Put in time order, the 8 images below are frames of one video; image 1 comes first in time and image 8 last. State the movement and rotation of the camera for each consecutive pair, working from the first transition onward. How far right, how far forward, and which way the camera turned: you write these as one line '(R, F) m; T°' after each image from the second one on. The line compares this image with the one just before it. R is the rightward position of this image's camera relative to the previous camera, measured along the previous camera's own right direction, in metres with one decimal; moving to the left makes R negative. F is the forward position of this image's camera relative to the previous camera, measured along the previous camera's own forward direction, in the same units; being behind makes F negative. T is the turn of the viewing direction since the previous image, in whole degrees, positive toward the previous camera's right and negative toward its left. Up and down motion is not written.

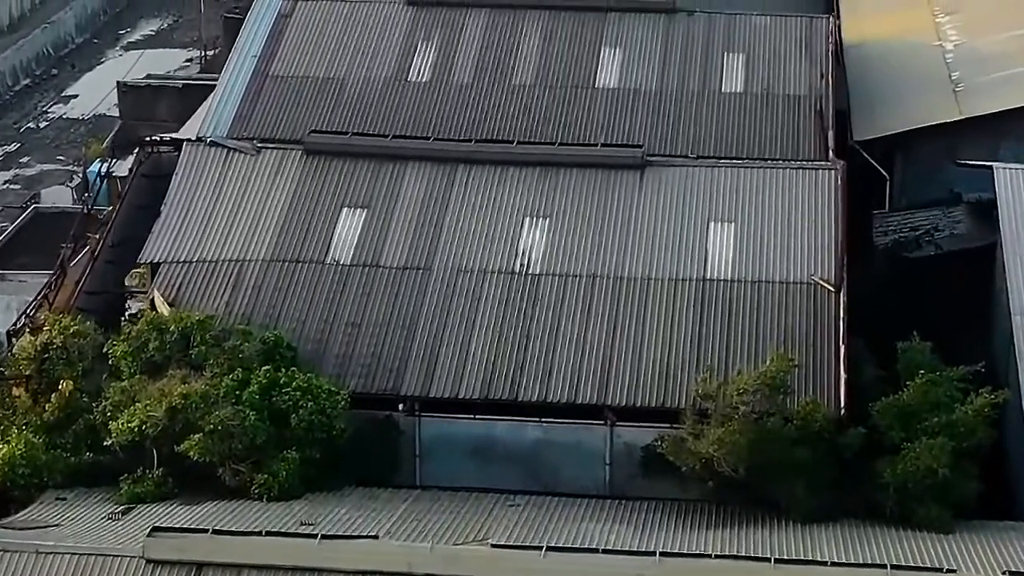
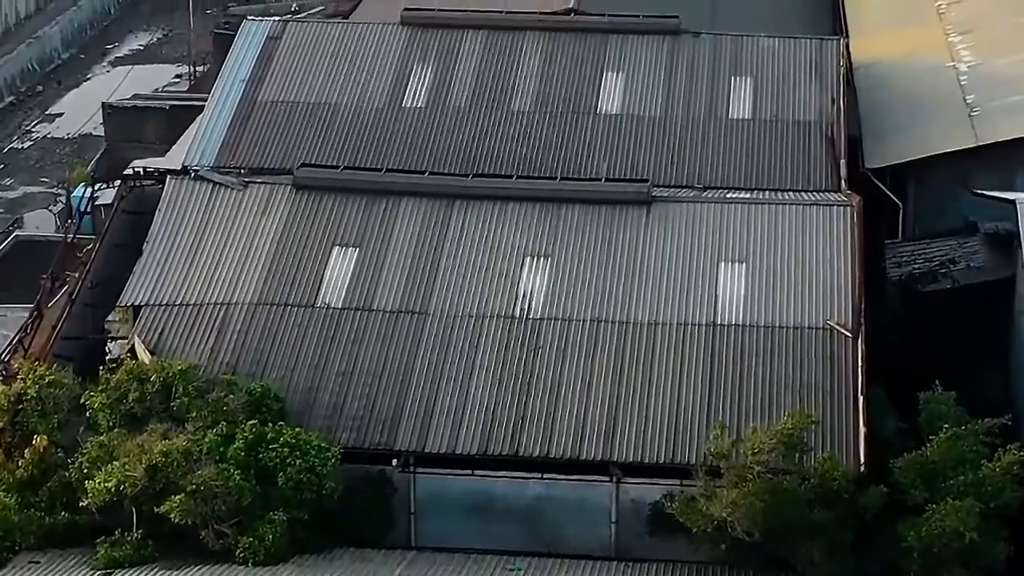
(0.0, +1.0) m; 0°
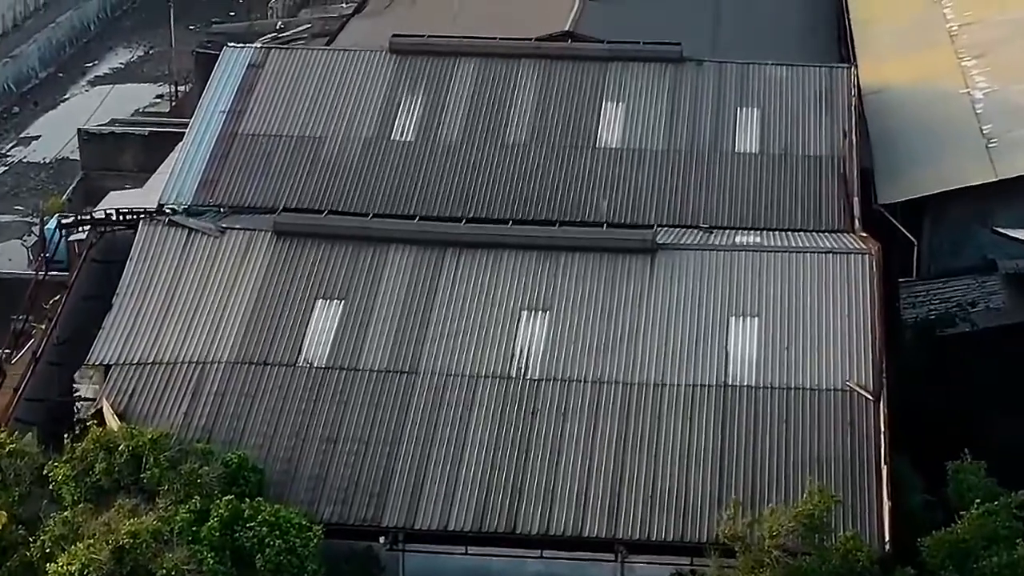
(0.0, +1.3) m; 0°
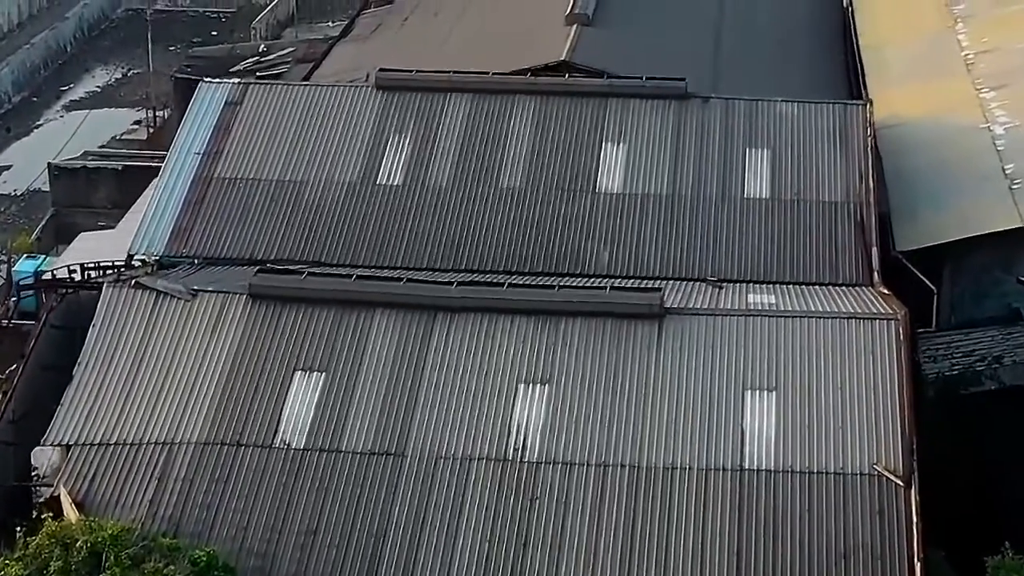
(0.0, +1.5) m; 0°
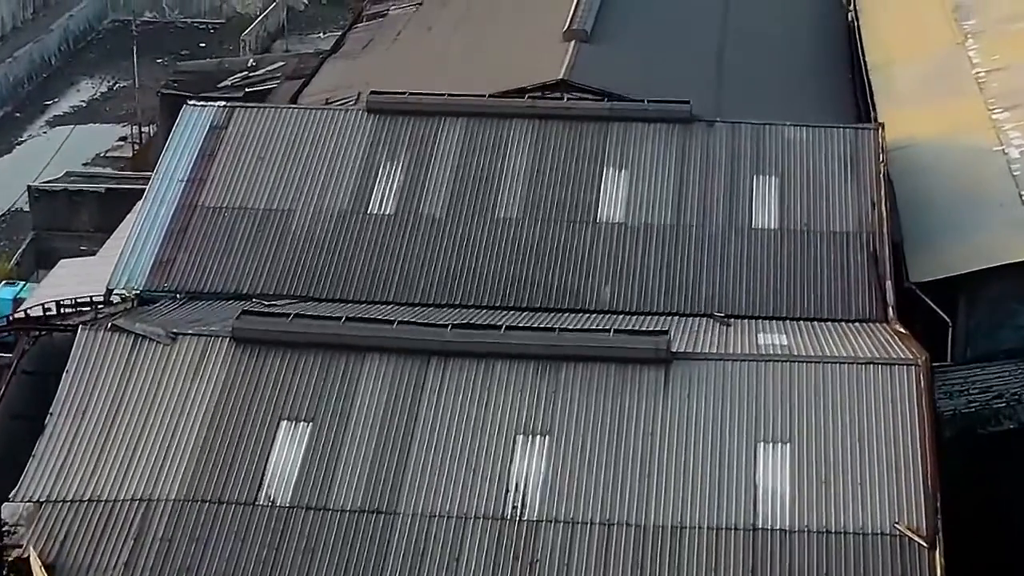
(0.0, +1.0) m; 0°
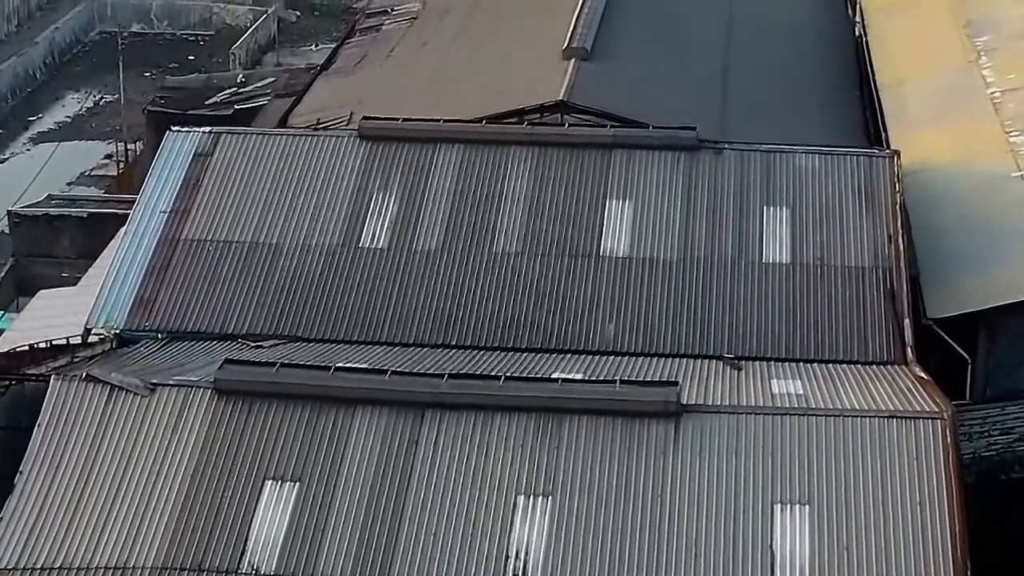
(0.0, +1.0) m; 0°
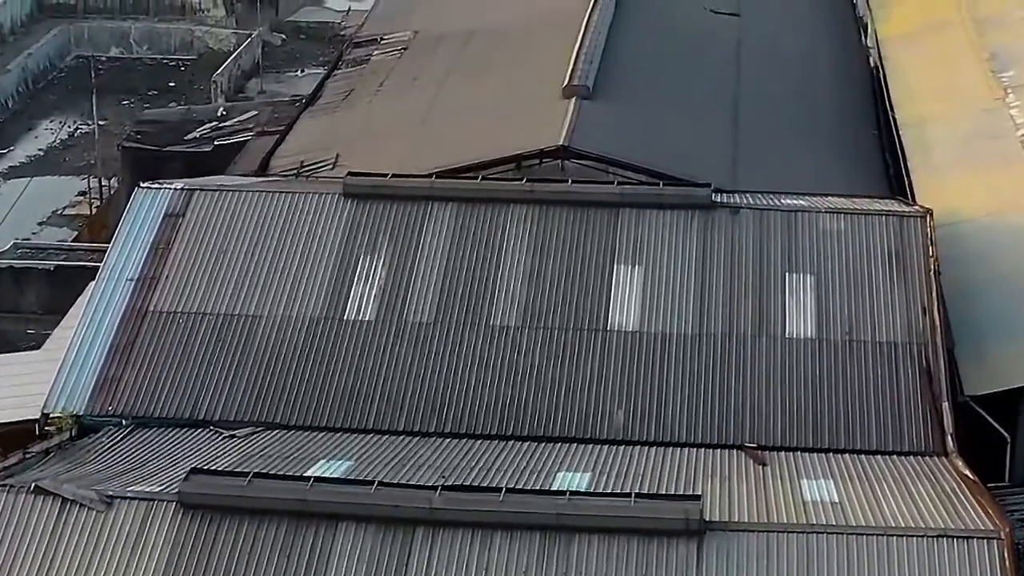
(-0.1, +1.8) m; 0°
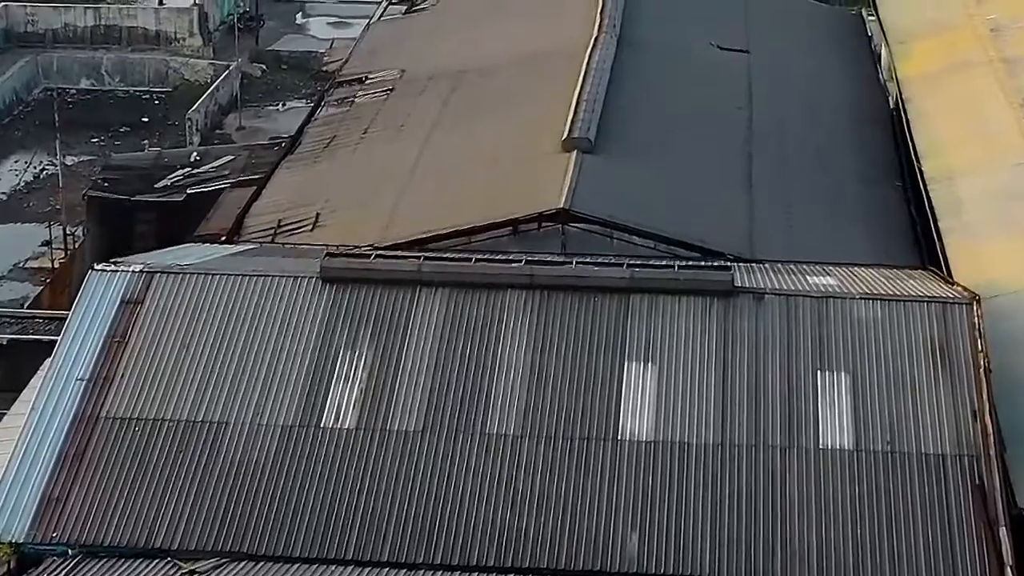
(-0.1, +2.2) m; 0°
